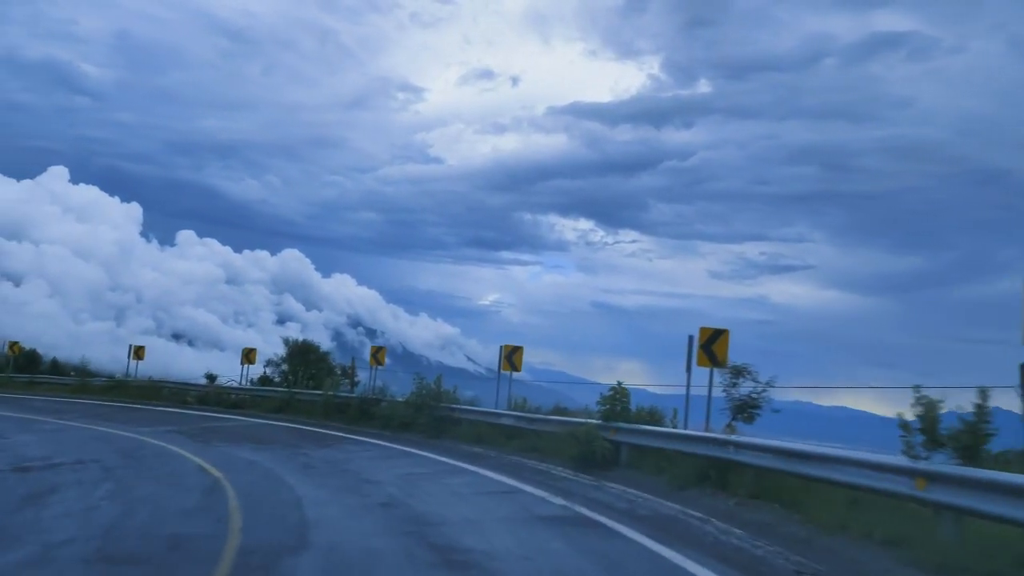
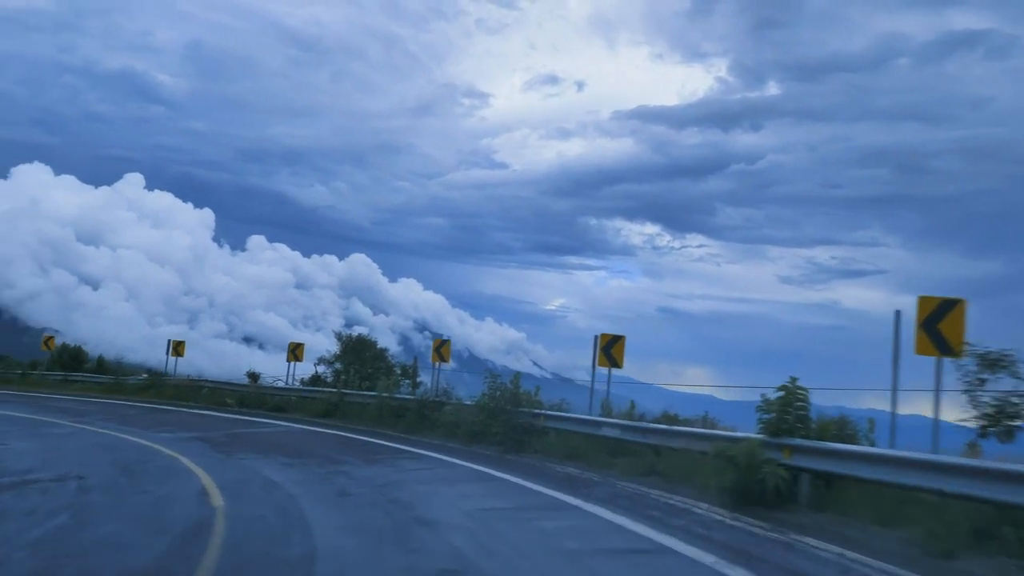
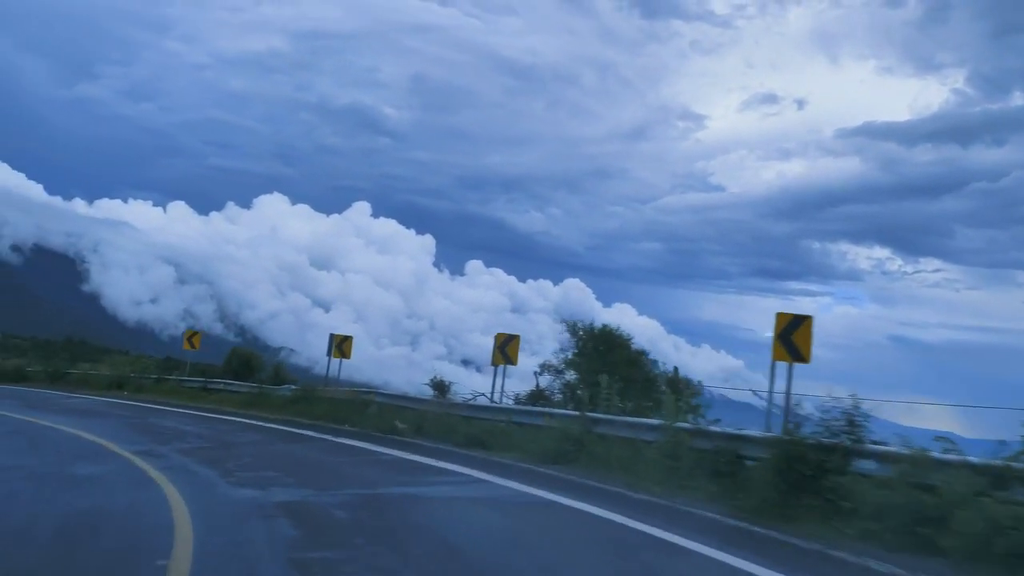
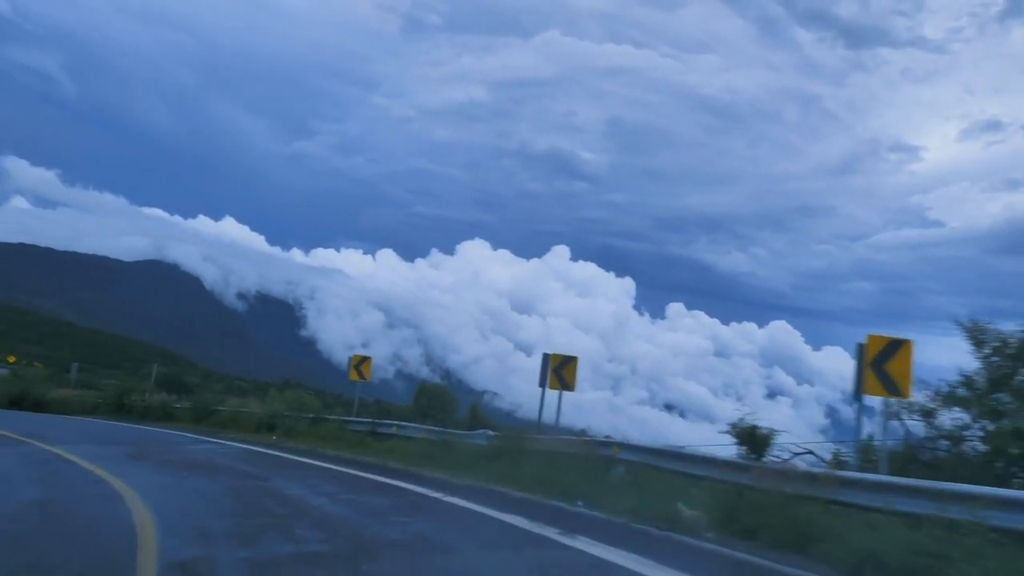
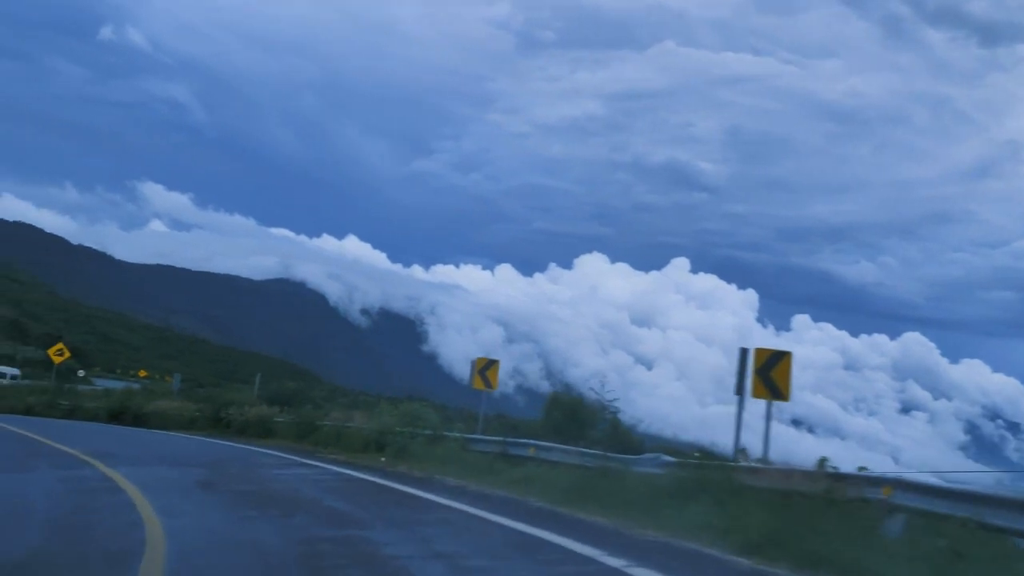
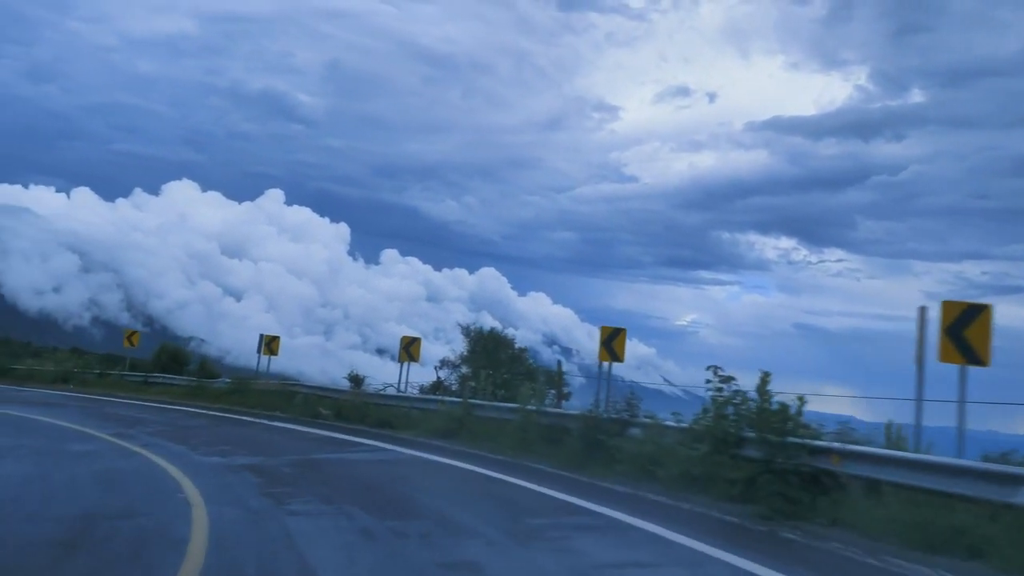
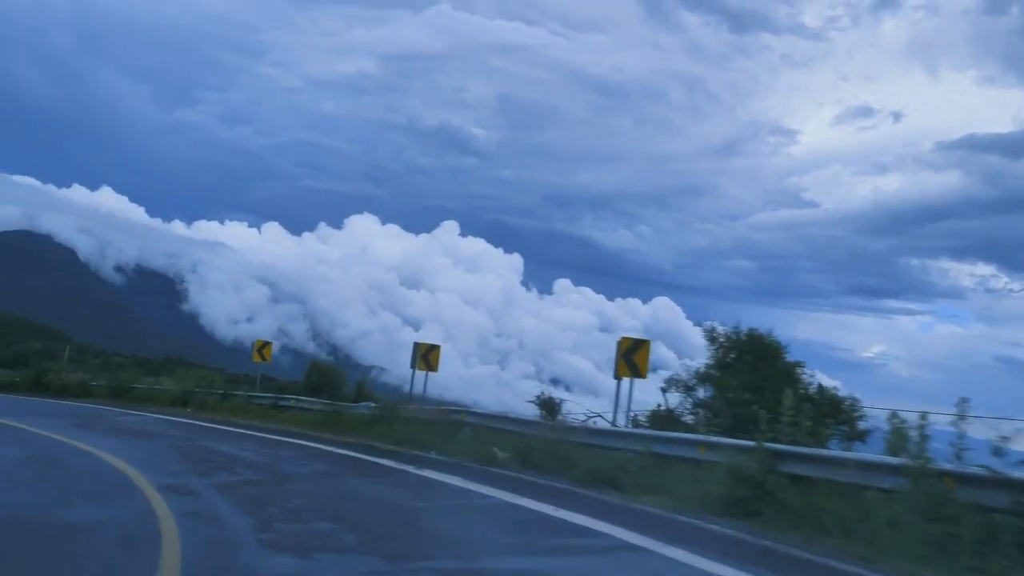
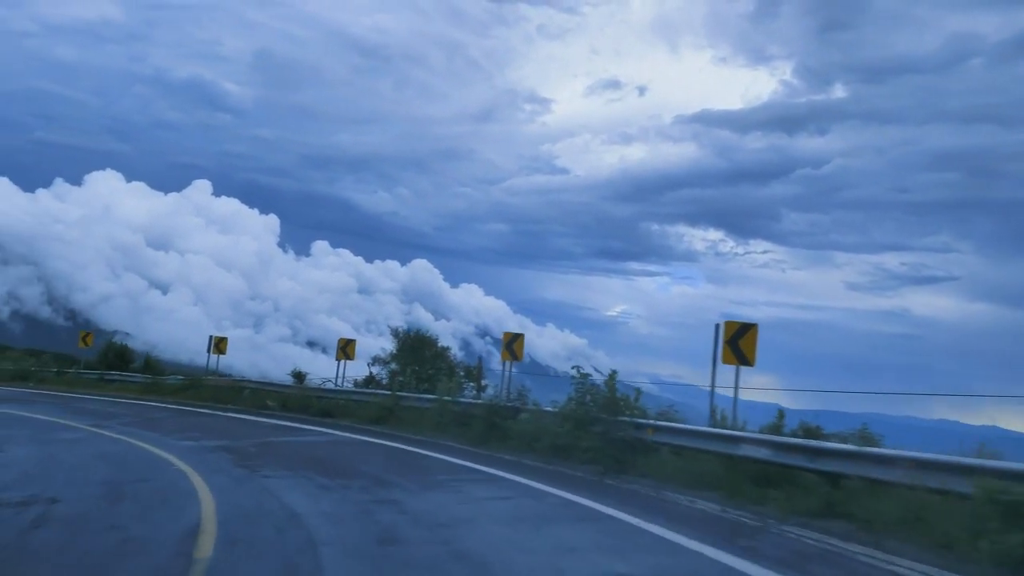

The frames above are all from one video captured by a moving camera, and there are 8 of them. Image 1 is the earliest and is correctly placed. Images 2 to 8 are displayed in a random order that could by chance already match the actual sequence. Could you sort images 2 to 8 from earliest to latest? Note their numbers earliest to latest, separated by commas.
2, 8, 6, 3, 7, 4, 5
